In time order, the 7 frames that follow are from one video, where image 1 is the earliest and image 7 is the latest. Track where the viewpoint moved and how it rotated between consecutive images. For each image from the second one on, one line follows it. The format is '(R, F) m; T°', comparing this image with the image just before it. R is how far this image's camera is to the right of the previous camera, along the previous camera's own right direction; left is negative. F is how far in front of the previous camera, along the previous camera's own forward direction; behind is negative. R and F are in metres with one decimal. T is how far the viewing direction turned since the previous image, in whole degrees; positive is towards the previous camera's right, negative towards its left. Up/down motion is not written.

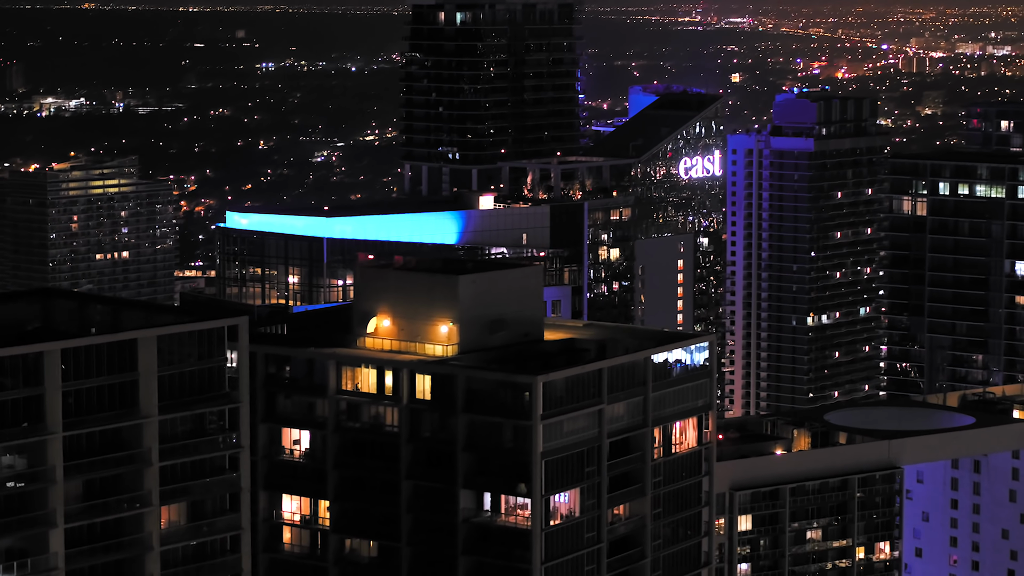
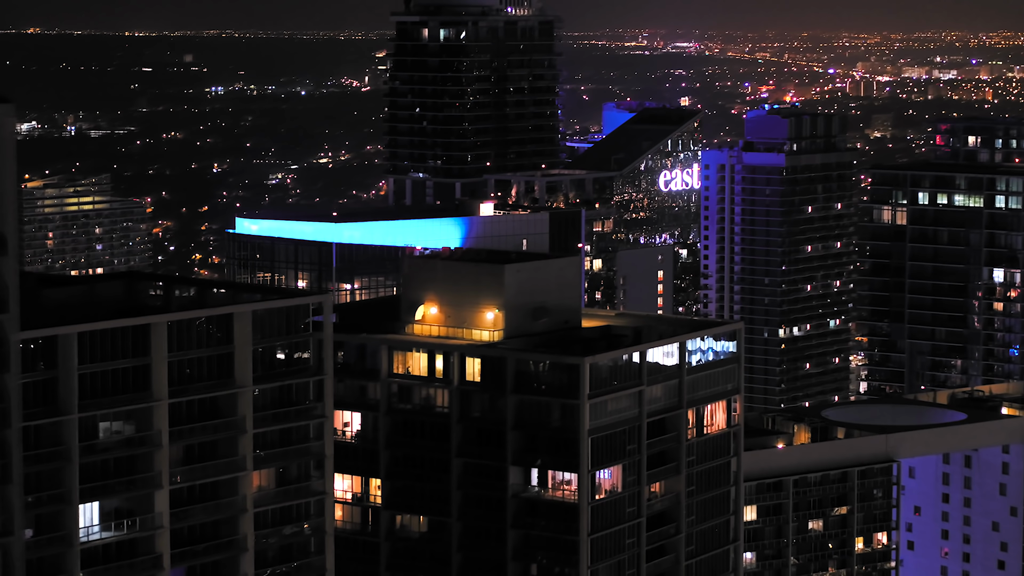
(-2.5, -3.8) m; +1°
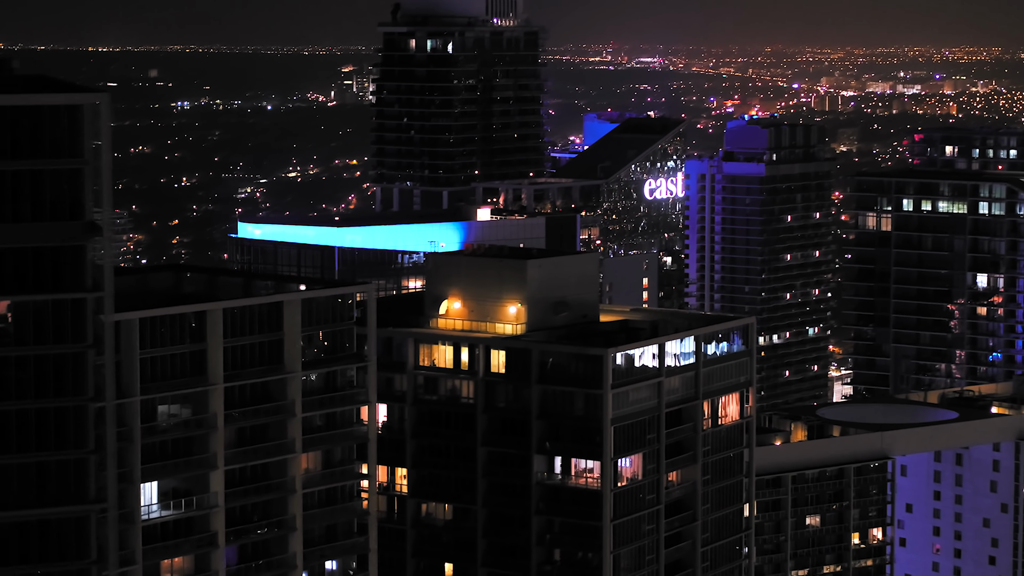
(-1.6, -2.4) m; +1°
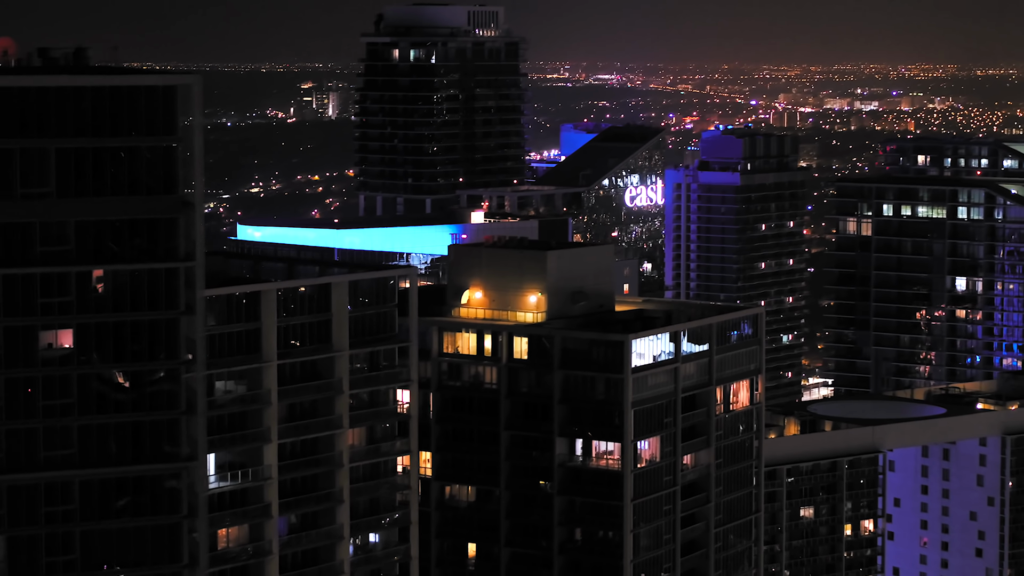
(-1.8, -2.7) m; +1°
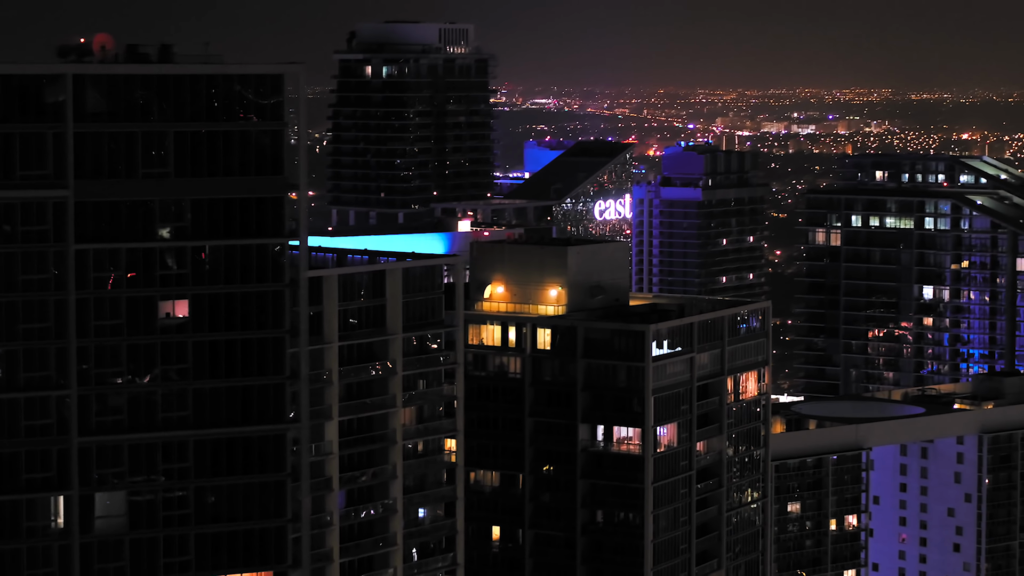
(-2.5, -3.6) m; +1°
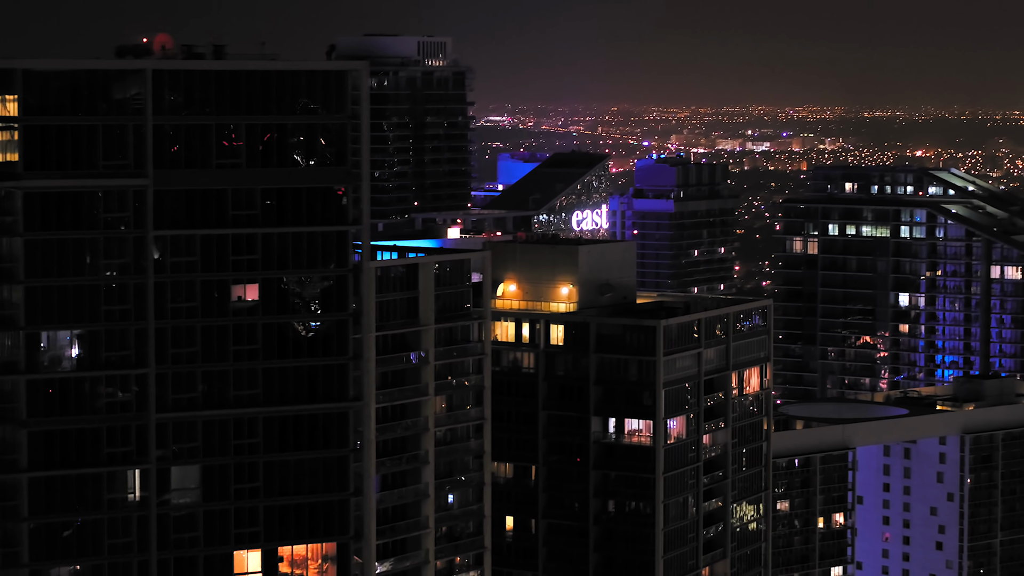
(-1.8, -2.7) m; +1°
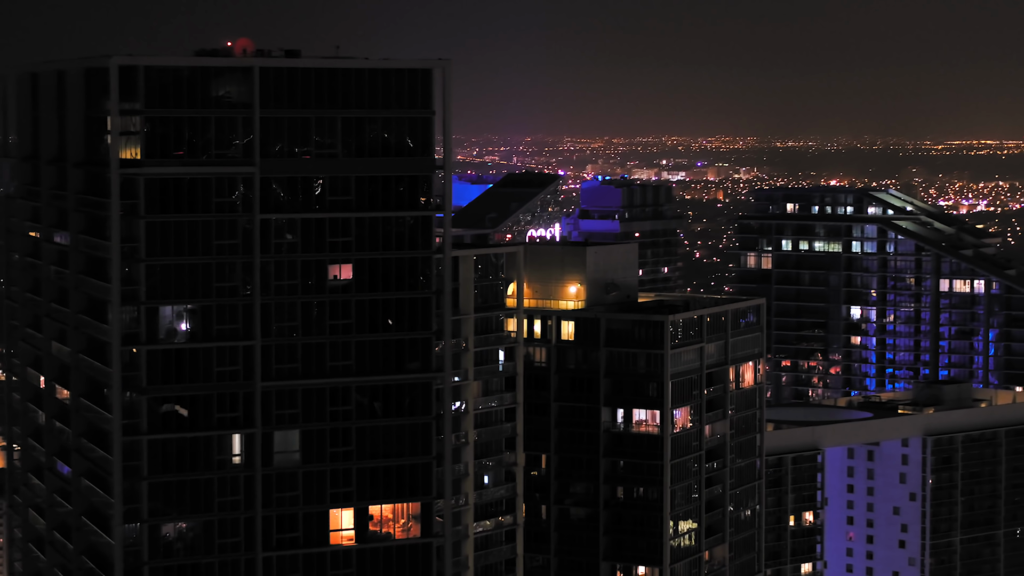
(-3.2, -4.7) m; +2°
